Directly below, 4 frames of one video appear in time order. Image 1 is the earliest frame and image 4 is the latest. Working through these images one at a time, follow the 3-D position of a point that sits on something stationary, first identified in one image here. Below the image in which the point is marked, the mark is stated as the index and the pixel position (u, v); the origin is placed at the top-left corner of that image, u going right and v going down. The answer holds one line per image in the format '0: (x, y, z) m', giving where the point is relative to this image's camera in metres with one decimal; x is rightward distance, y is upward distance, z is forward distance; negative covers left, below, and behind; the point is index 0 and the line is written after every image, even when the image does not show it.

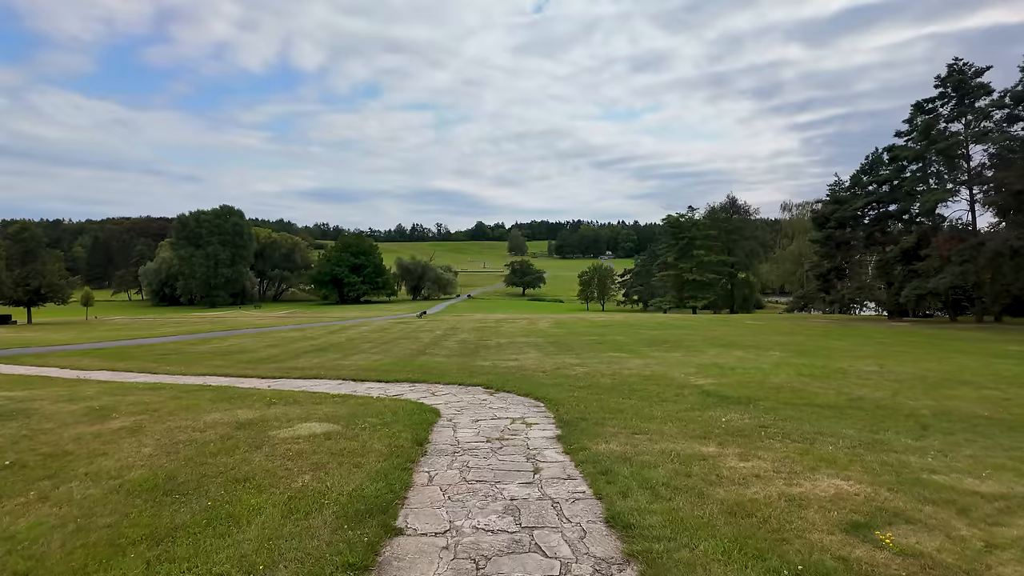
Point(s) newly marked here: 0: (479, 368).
0: (-0.8, -1.9, +13.8) m
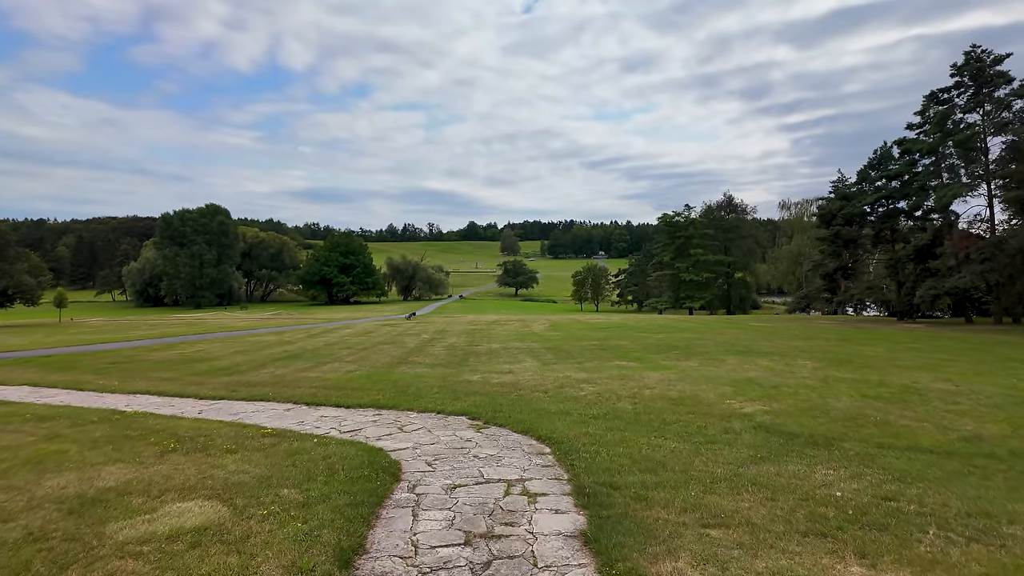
0: (-0.9, -1.9, +11.4) m
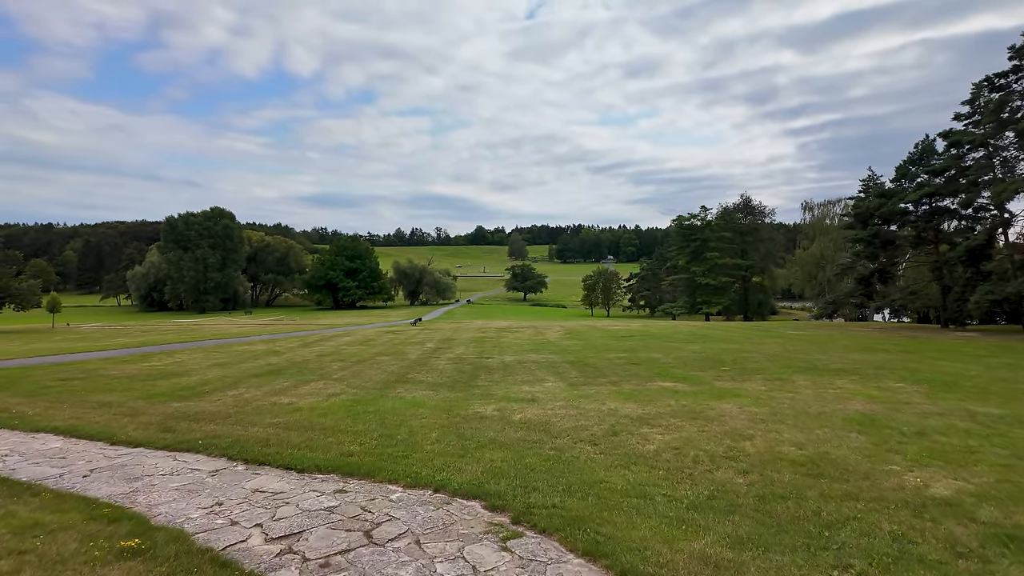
0: (-0.5, -1.9, +8.3) m
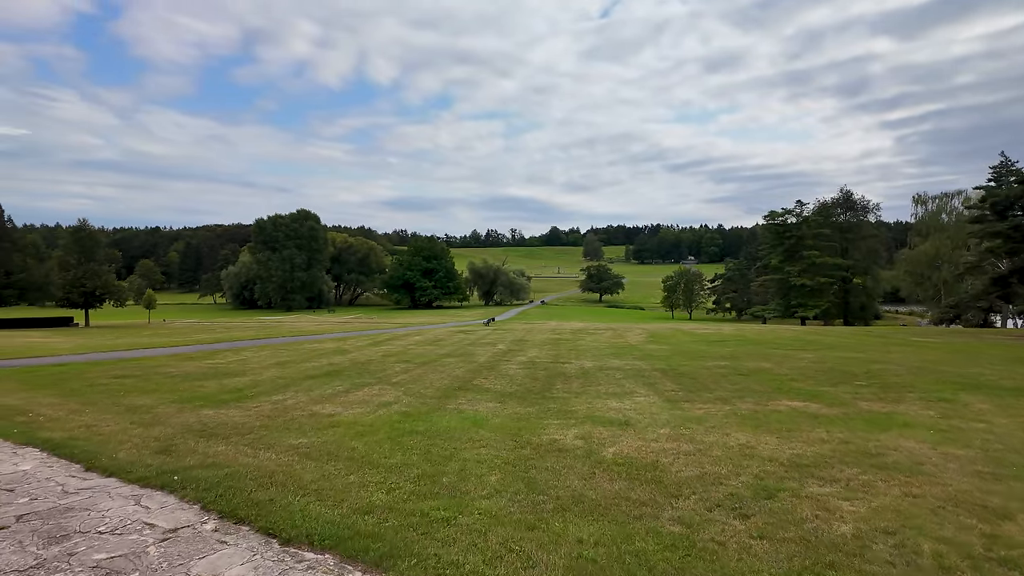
0: (+0.4, -1.8, +5.9) m
